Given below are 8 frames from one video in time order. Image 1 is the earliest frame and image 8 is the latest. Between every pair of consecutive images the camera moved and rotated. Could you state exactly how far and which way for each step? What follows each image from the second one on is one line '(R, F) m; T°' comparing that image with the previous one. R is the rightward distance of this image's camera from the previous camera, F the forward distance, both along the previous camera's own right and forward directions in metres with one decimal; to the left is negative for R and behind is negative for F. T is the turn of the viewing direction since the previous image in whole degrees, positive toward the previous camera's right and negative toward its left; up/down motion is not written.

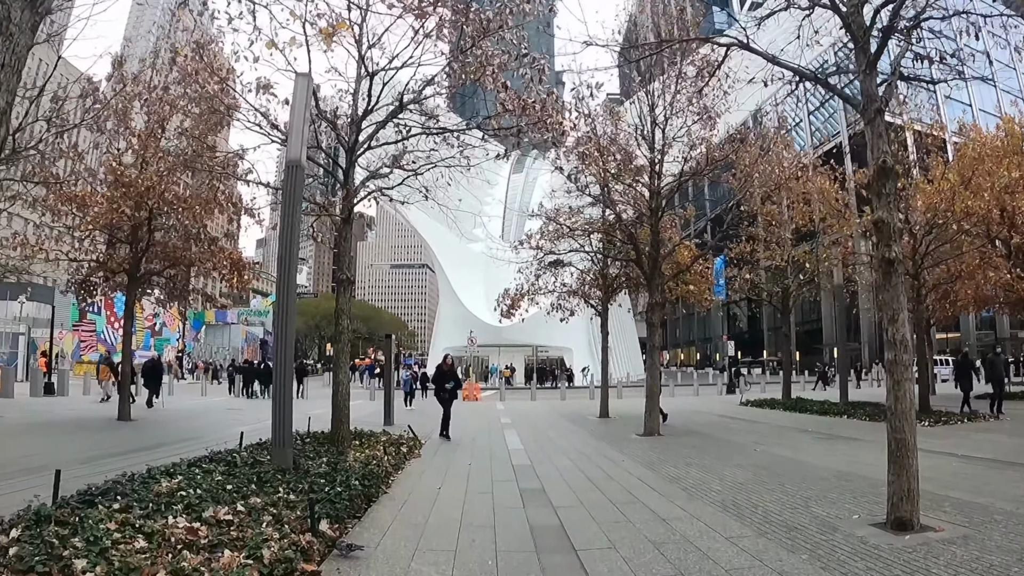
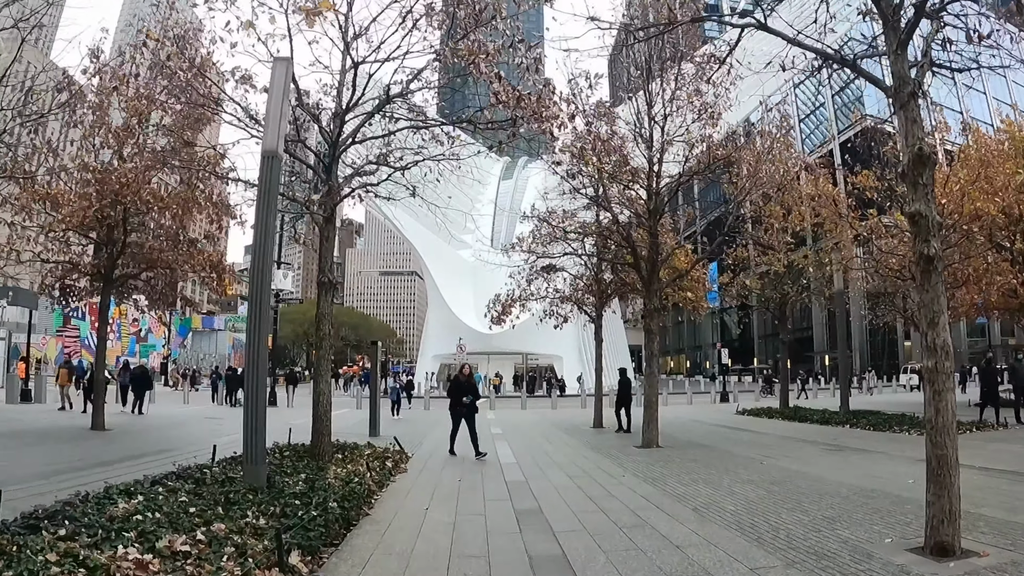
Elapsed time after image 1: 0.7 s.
(-0.1, +0.7) m; +1°
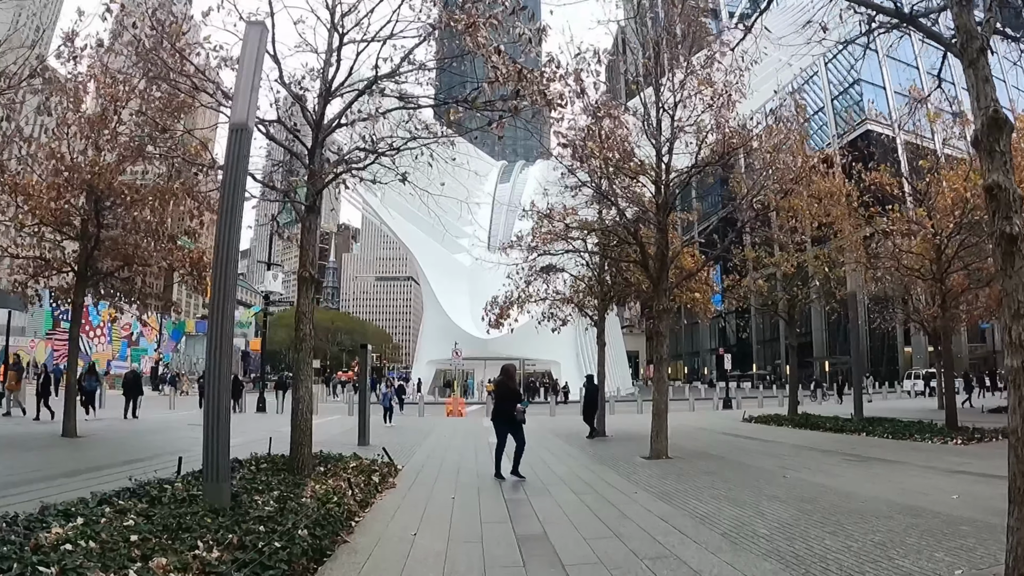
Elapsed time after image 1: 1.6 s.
(0.0, +0.9) m; 0°
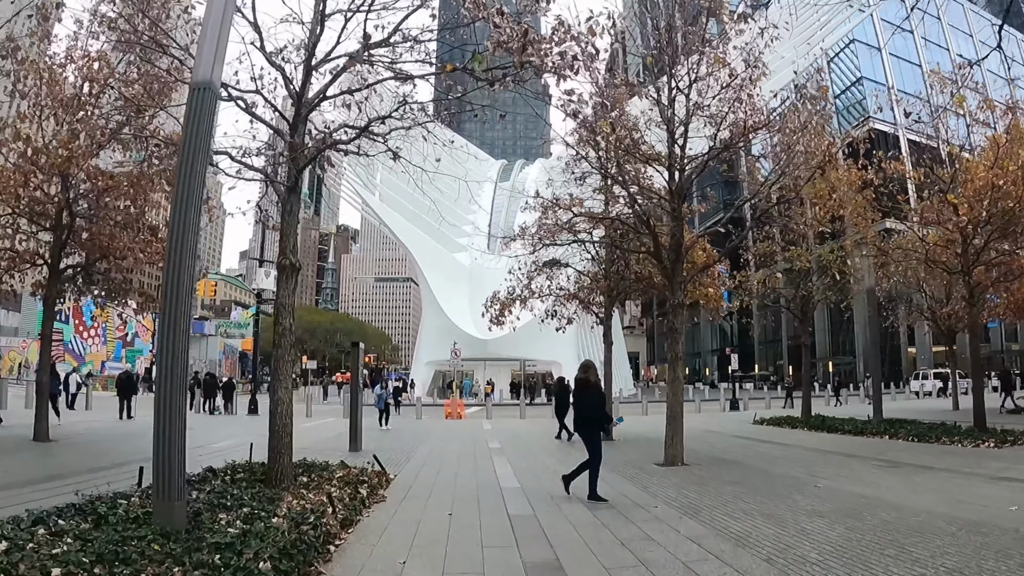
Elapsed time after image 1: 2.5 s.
(-0.1, +1.0) m; 0°
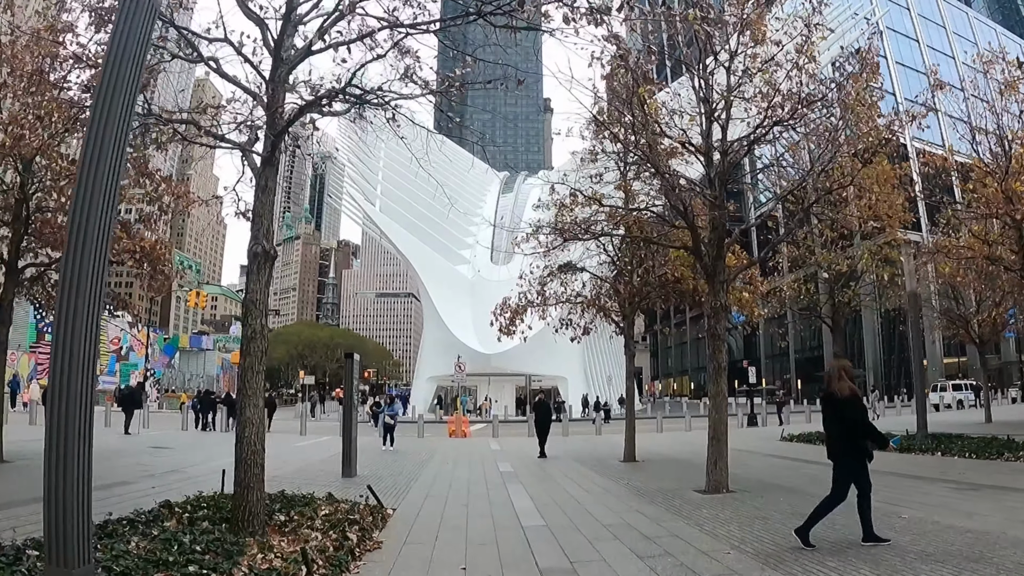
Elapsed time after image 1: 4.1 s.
(-0.2, +1.6) m; 0°
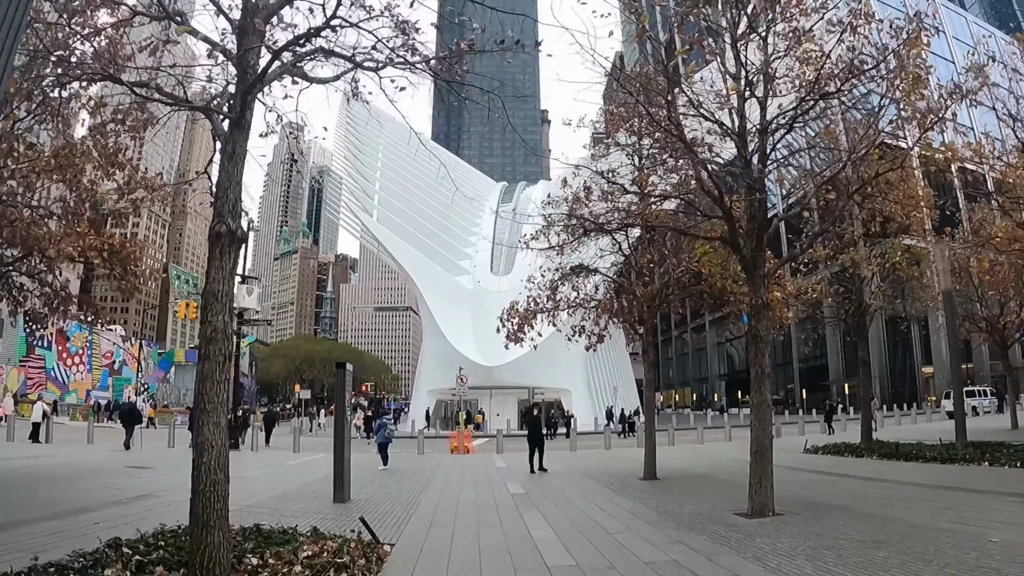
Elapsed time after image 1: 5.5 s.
(-0.2, +1.2) m; 0°
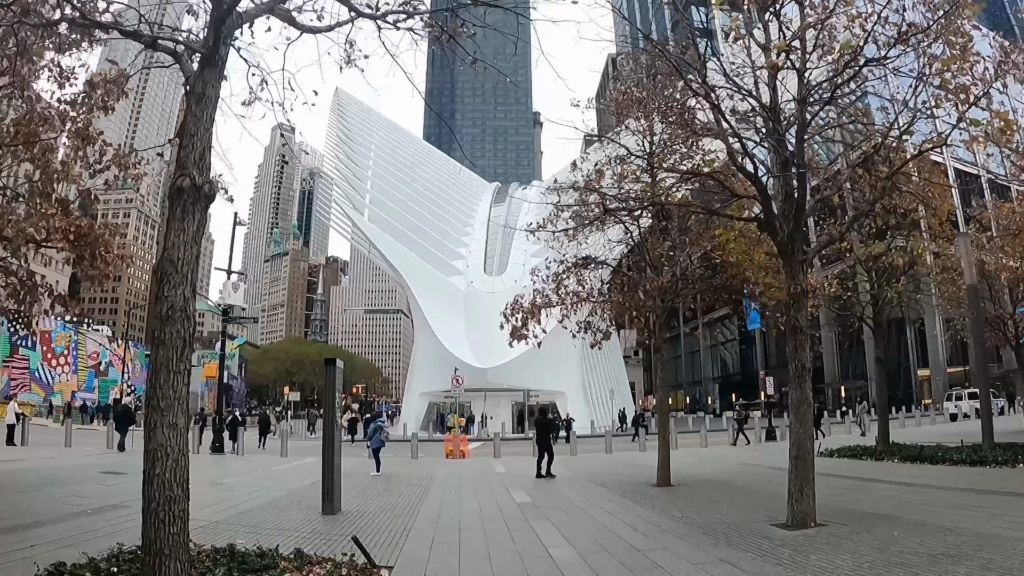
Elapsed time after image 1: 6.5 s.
(-0.2, +1.0) m; +1°
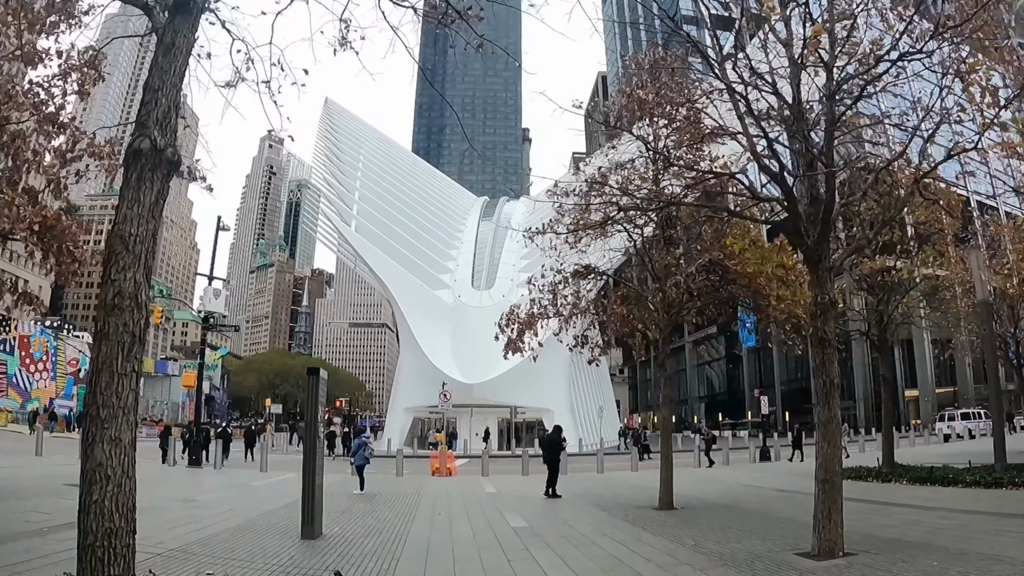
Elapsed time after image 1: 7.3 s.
(-0.2, +0.7) m; +1°
